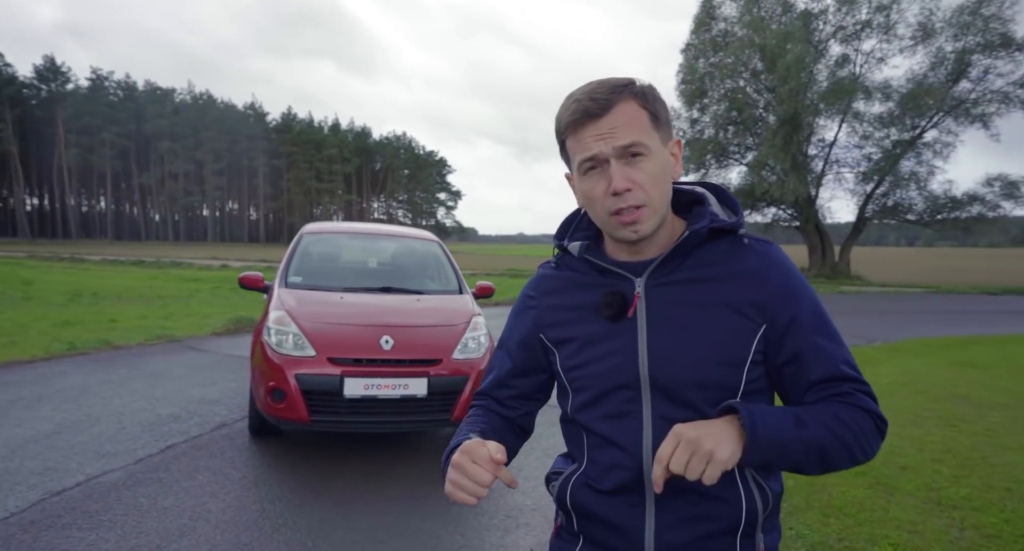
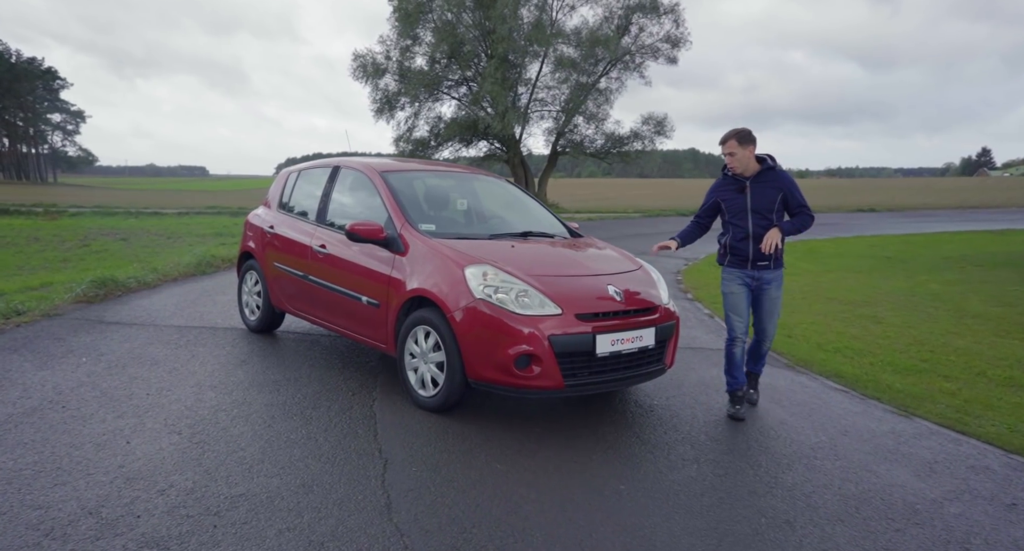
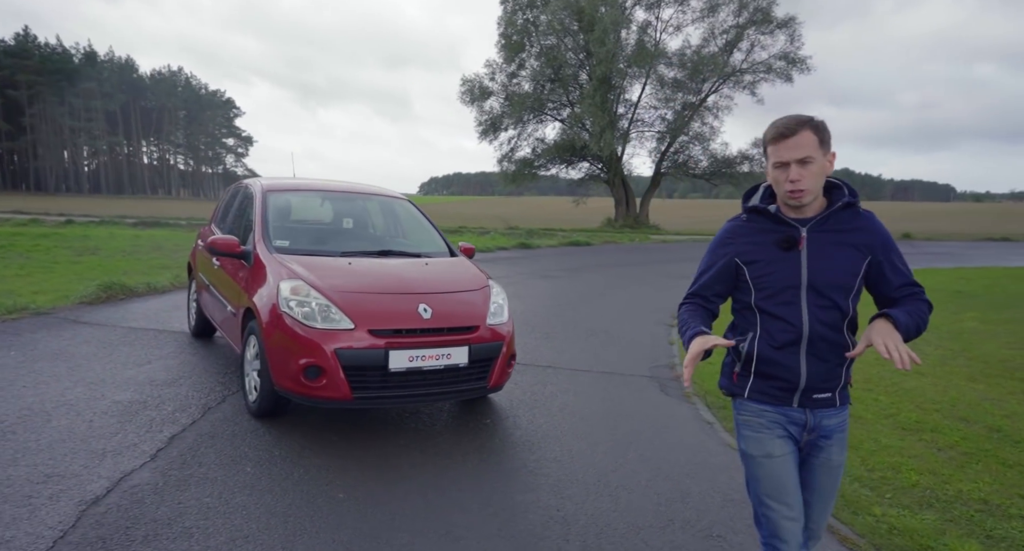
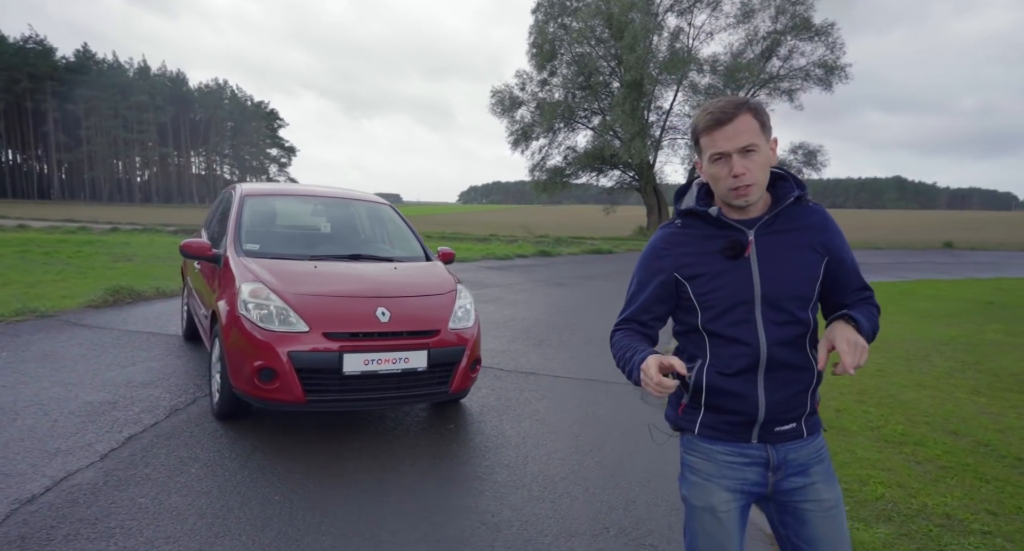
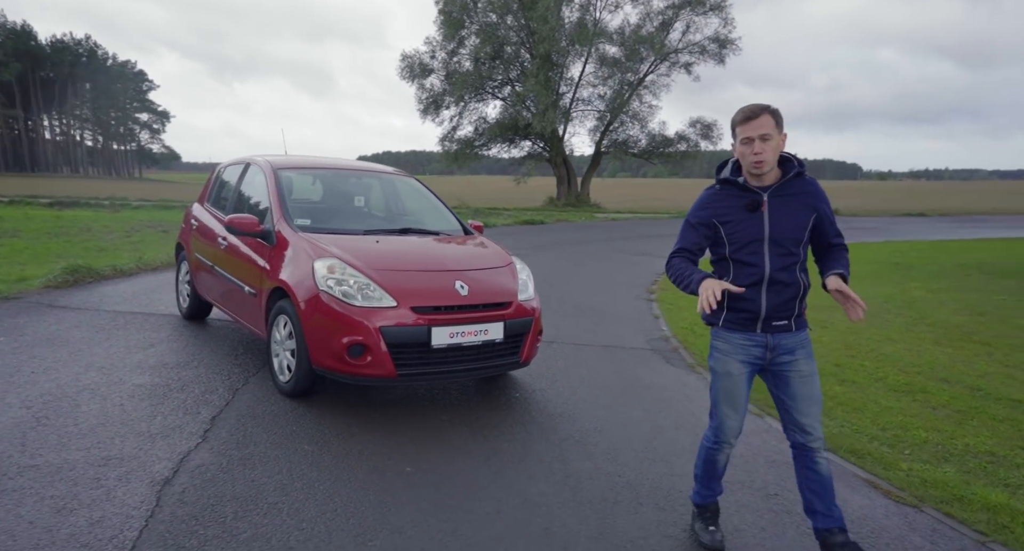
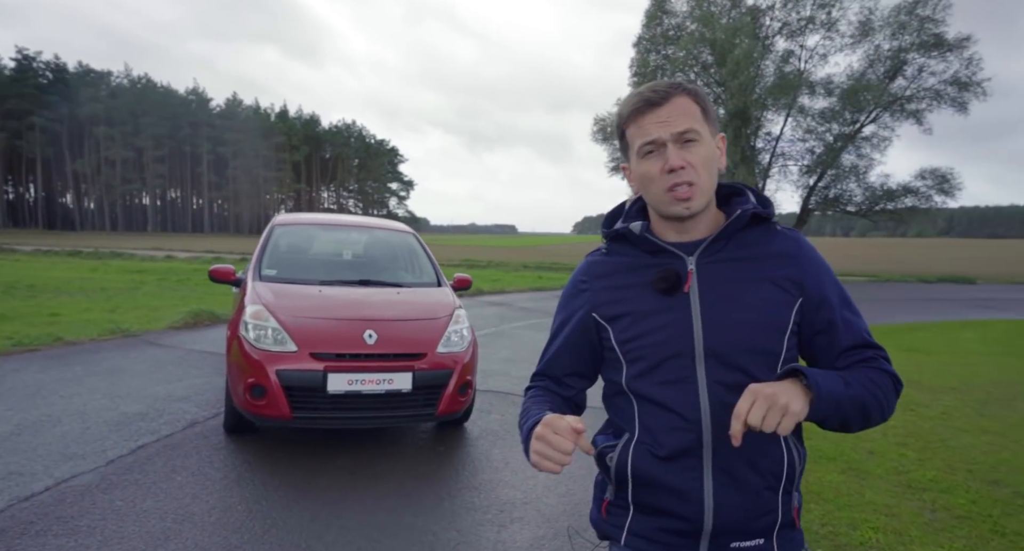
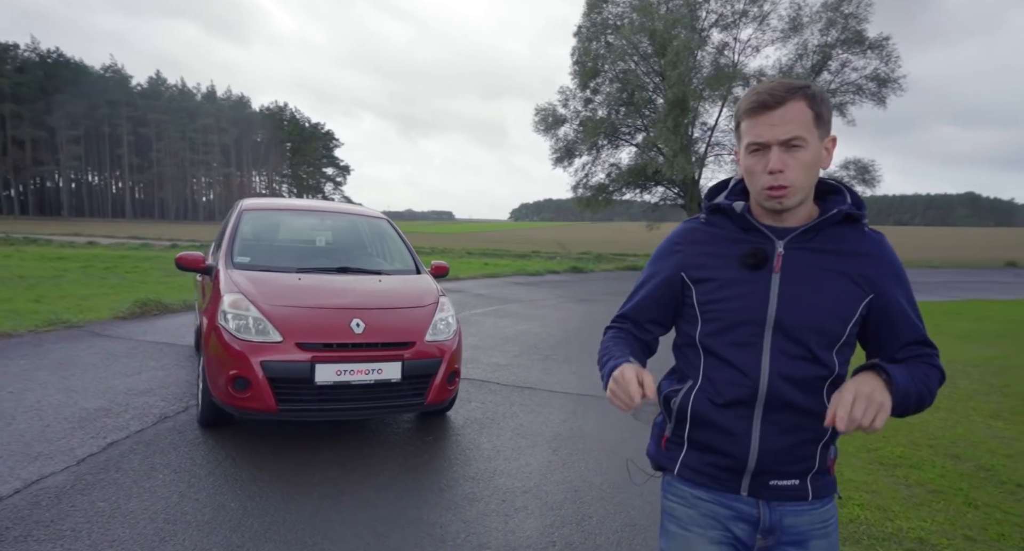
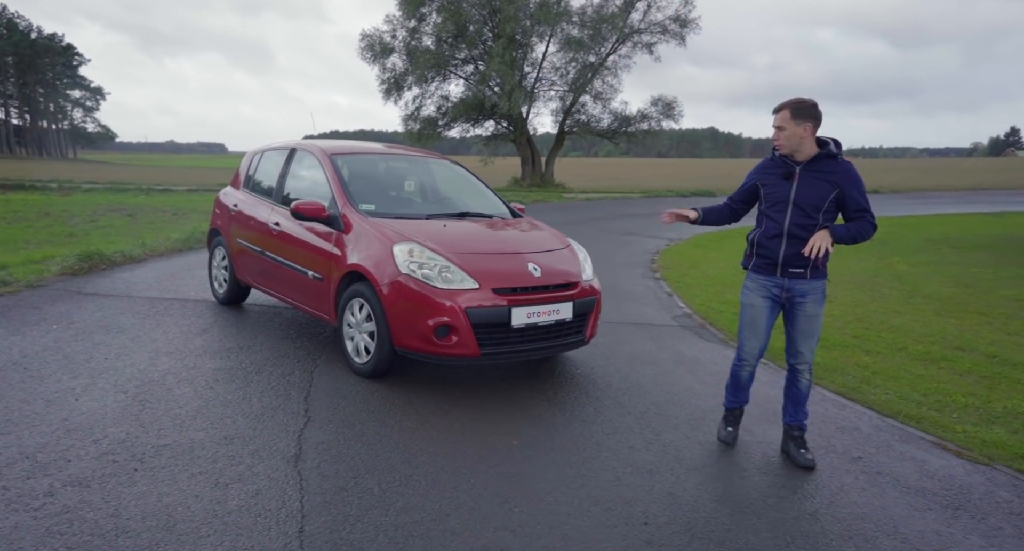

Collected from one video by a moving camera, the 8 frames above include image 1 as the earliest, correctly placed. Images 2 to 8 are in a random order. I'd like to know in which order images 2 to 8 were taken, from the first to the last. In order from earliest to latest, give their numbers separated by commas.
6, 7, 4, 3, 5, 8, 2
